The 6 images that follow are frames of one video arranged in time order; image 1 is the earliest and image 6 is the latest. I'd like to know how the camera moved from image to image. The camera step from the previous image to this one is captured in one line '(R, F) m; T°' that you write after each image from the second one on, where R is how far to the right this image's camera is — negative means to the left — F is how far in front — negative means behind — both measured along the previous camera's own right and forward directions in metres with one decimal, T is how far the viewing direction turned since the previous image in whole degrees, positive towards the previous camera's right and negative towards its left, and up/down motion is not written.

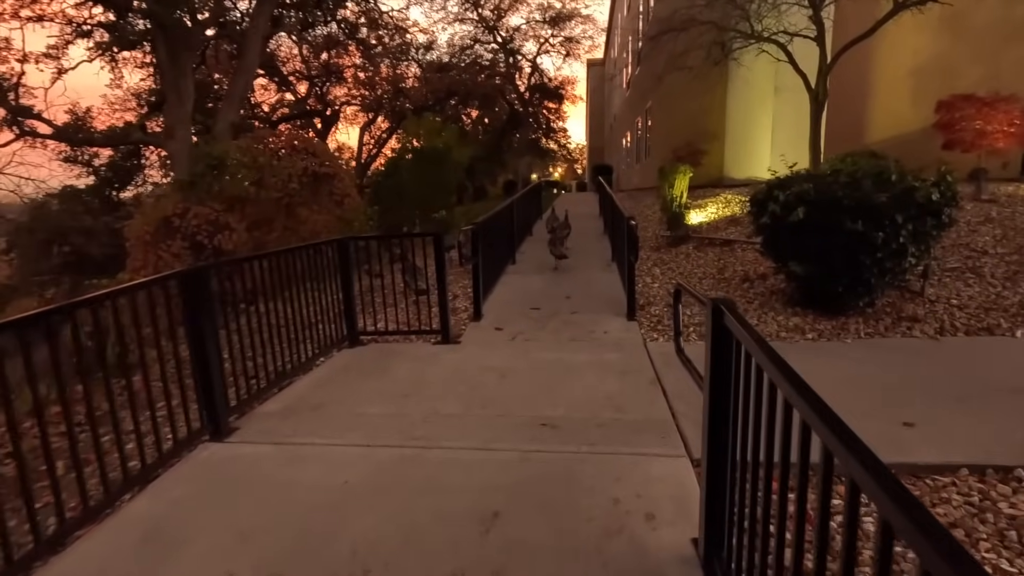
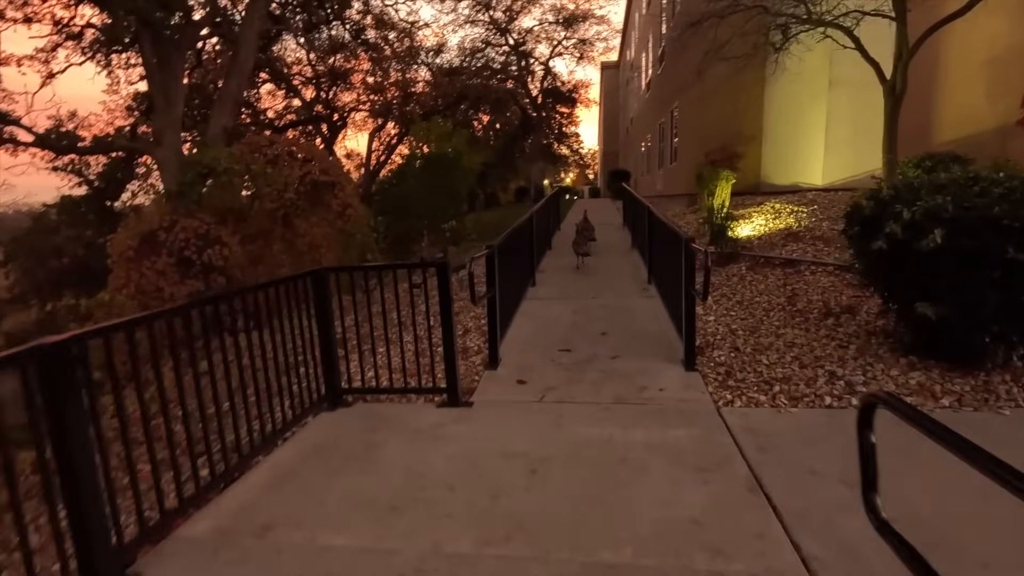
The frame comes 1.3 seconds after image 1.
(-0.1, +1.3) m; -1°
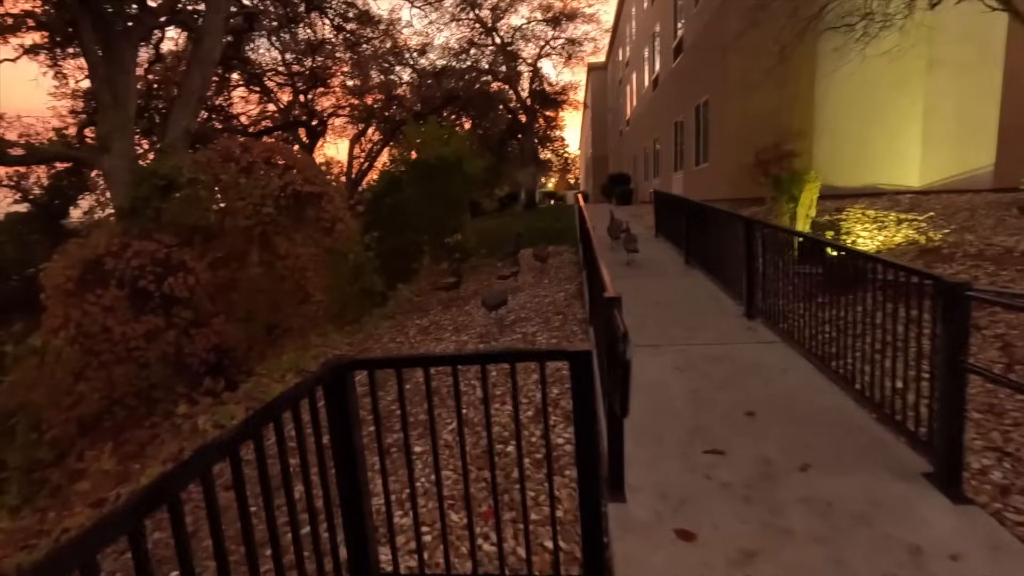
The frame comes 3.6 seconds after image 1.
(-0.9, +2.0) m; +2°
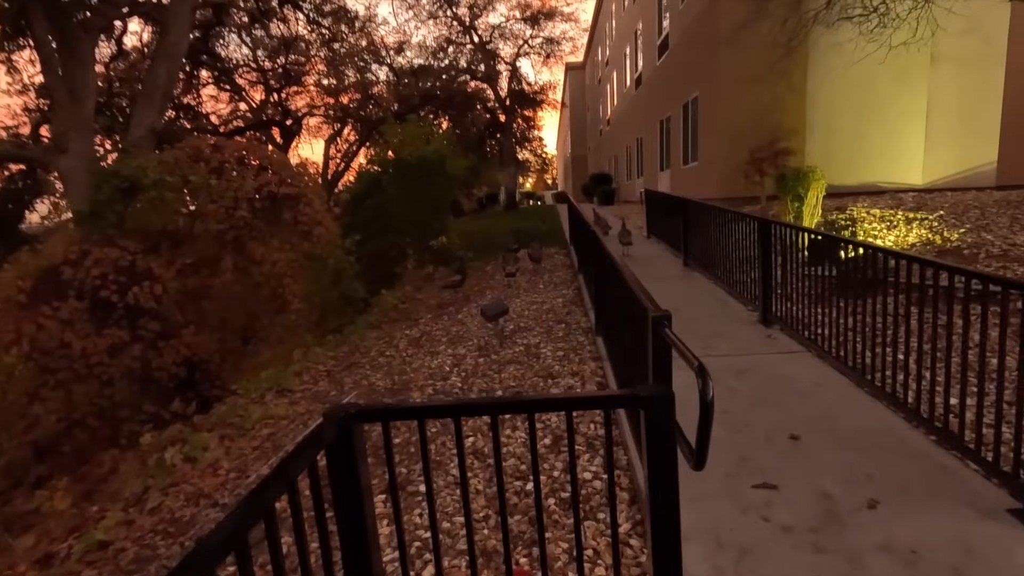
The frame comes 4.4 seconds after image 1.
(-0.2, +0.5) m; +2°
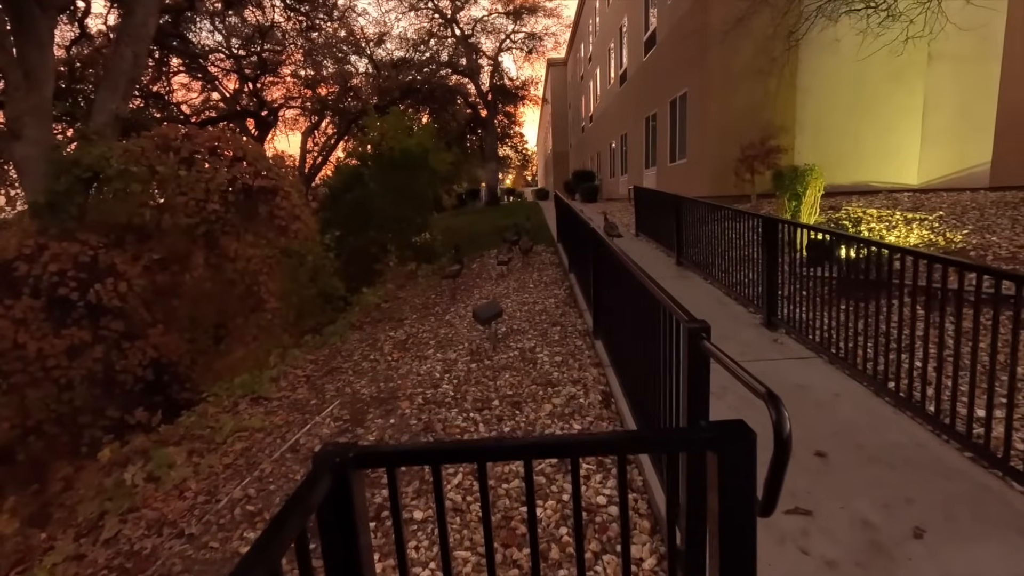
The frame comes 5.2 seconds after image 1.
(-0.2, +0.4) m; +2°
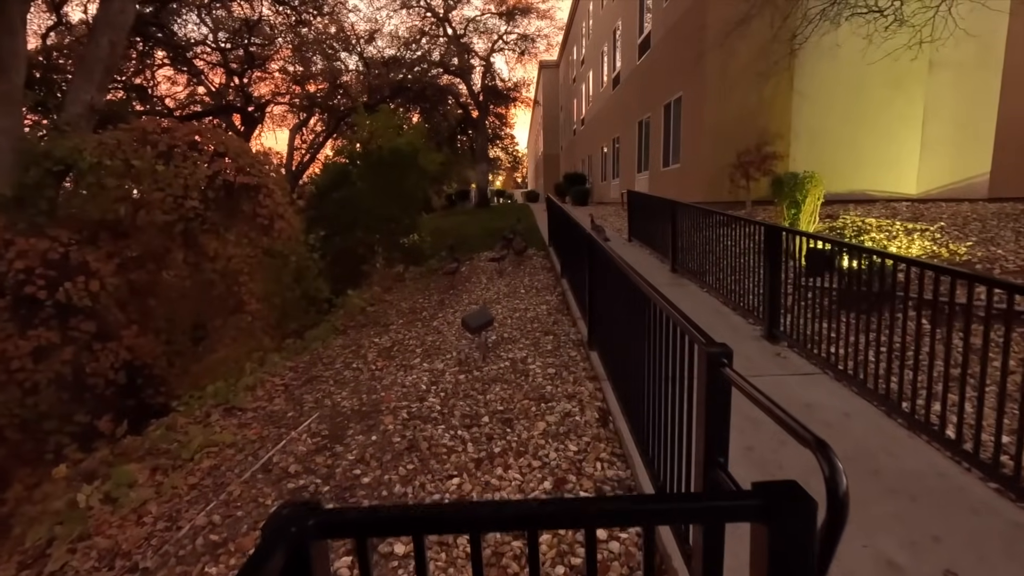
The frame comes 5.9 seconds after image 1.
(0.0, +0.3) m; +1°
